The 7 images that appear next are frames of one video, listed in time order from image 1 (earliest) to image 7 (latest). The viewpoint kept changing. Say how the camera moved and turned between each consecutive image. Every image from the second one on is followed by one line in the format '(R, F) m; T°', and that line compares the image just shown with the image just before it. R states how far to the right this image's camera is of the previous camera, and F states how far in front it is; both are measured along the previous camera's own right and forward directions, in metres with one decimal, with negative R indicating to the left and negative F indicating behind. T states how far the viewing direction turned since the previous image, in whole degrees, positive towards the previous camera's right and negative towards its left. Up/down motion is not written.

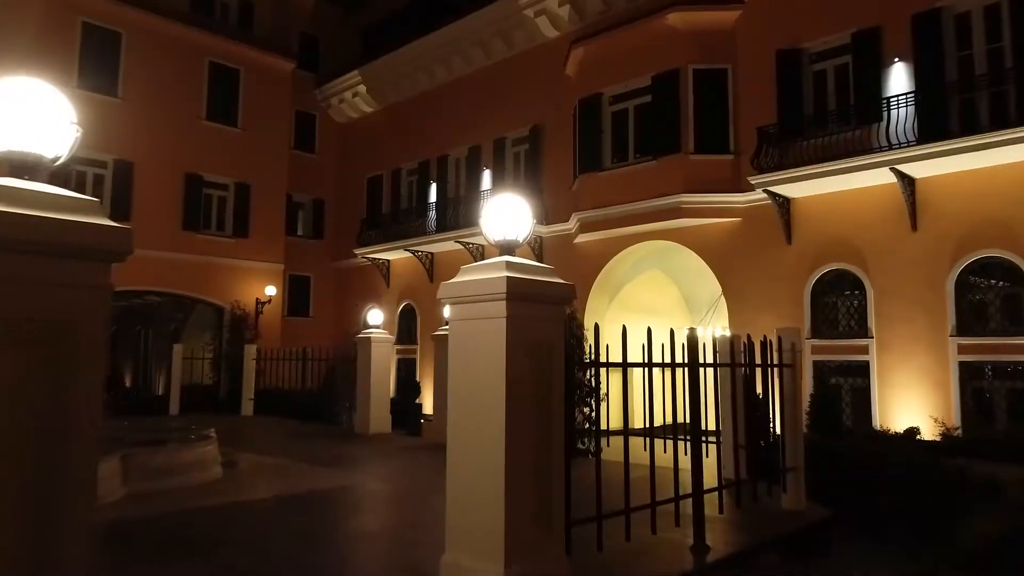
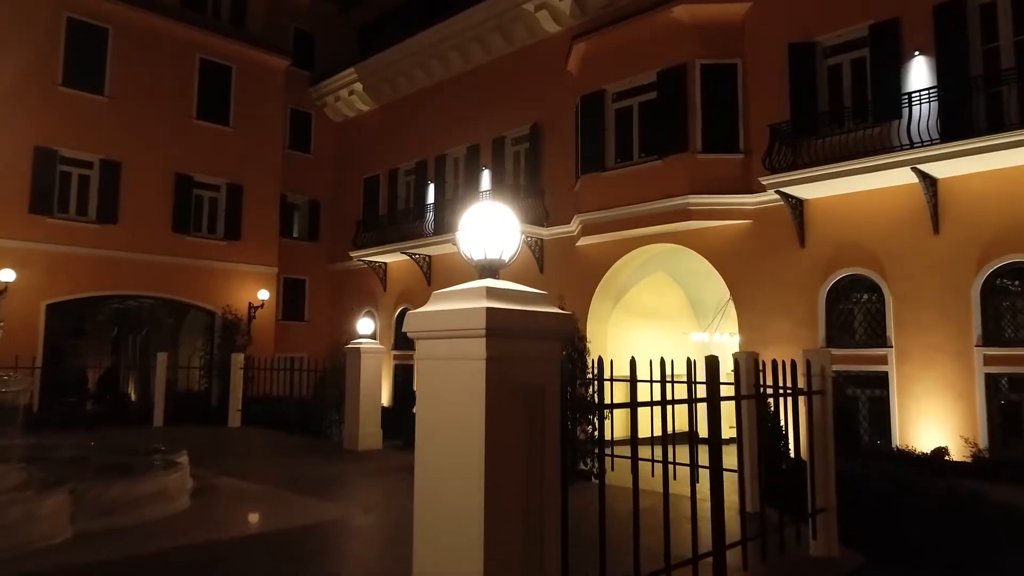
(+0.1, +0.6) m; 0°
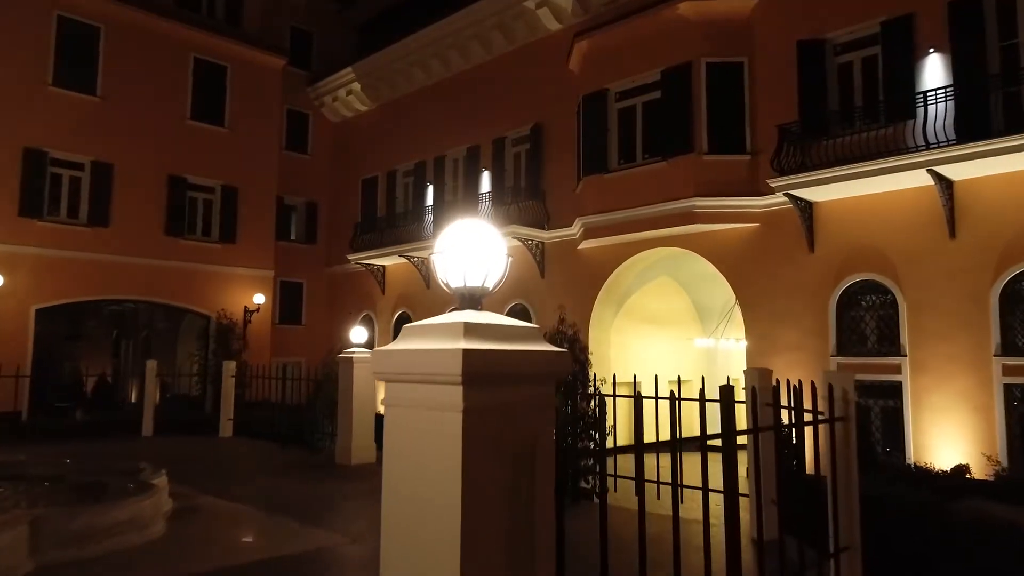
(0.0, +0.4) m; 0°
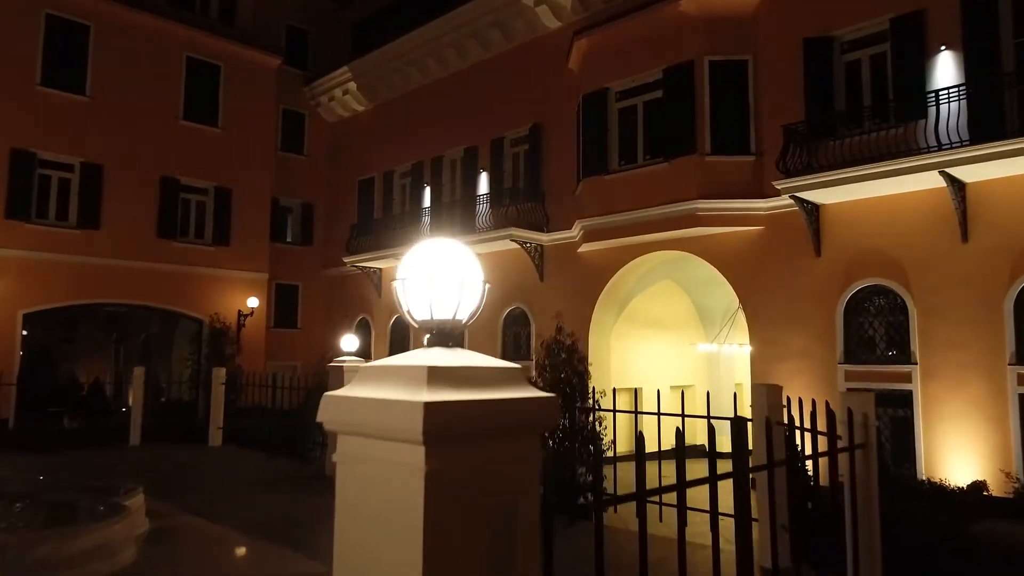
(+0.1, +0.3) m; 0°
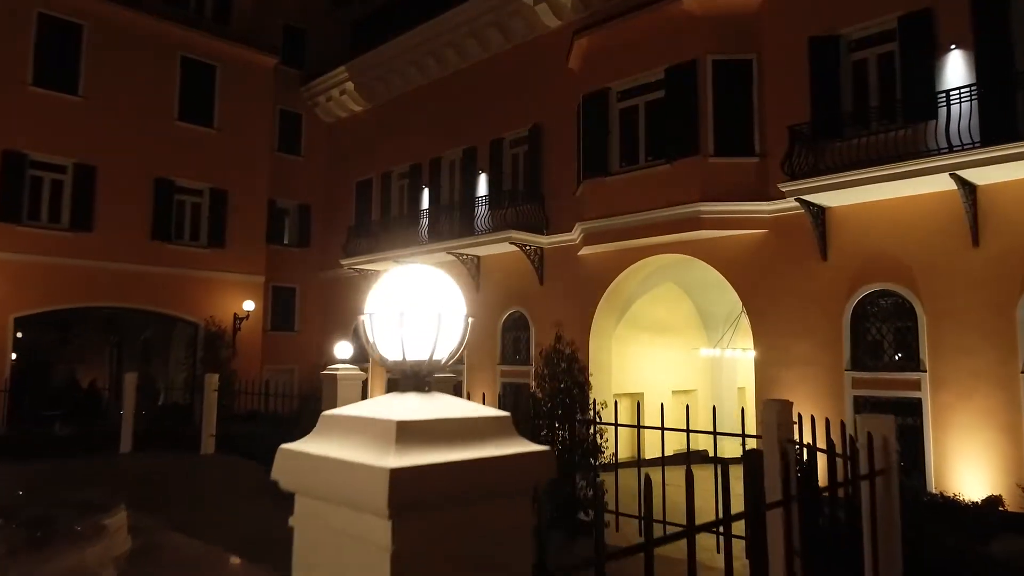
(0.0, +0.2) m; 0°
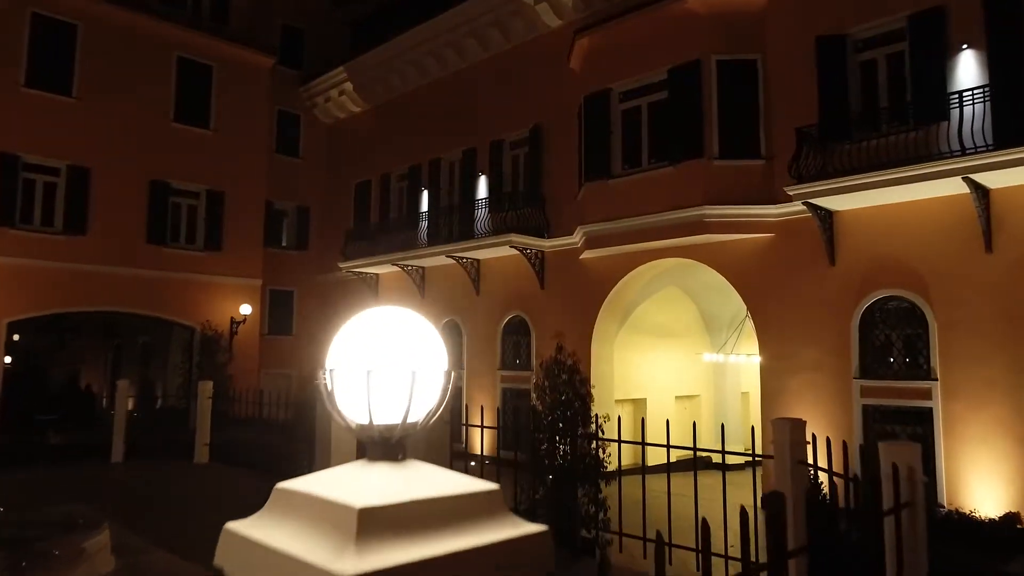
(0.0, +0.2) m; 0°
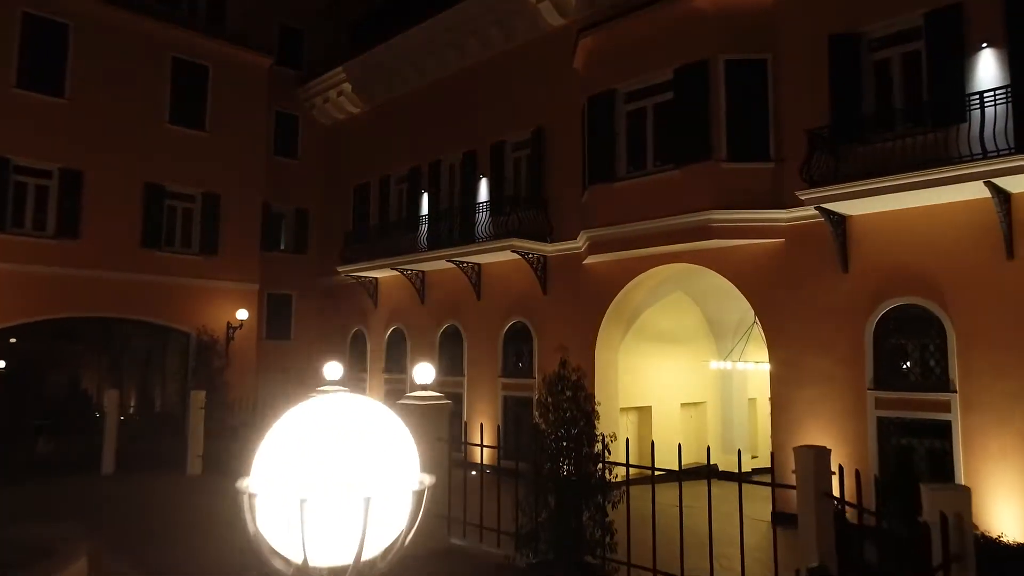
(0.0, +0.3) m; 0°
